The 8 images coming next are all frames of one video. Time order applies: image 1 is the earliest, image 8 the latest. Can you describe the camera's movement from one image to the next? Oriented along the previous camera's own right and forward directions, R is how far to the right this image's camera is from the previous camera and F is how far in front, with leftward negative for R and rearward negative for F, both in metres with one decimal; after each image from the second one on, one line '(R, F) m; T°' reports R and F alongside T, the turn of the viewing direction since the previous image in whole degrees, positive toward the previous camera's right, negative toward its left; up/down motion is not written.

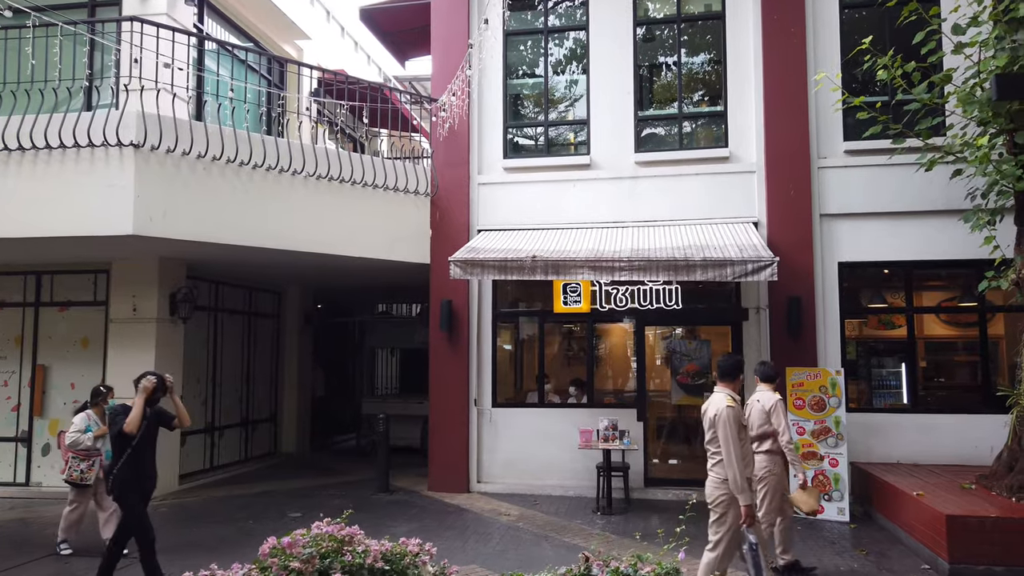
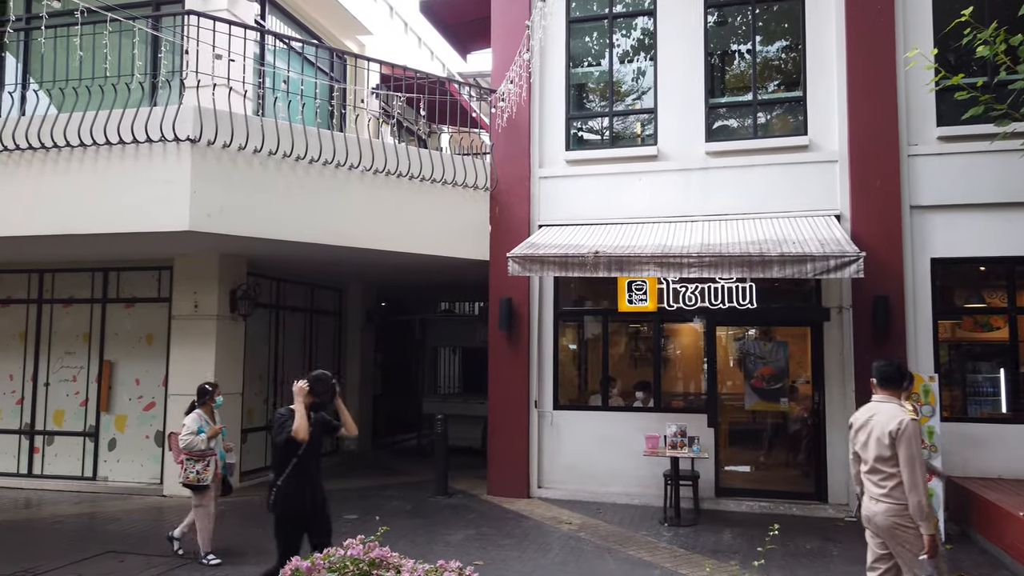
(+0.1, +0.4) m; -5°
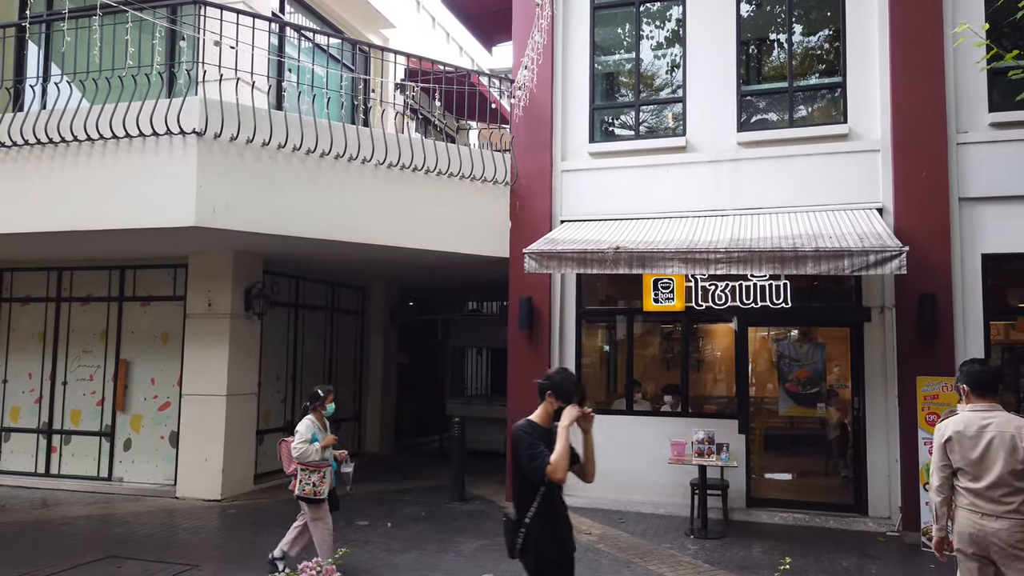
(+0.2, +0.4) m; -3°
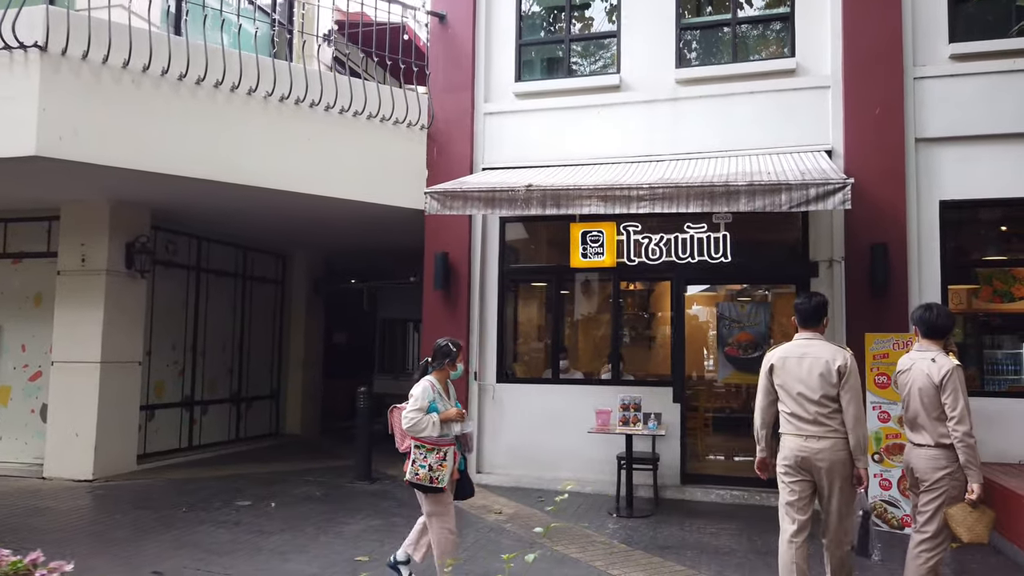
(+0.7, +1.0) m; +2°
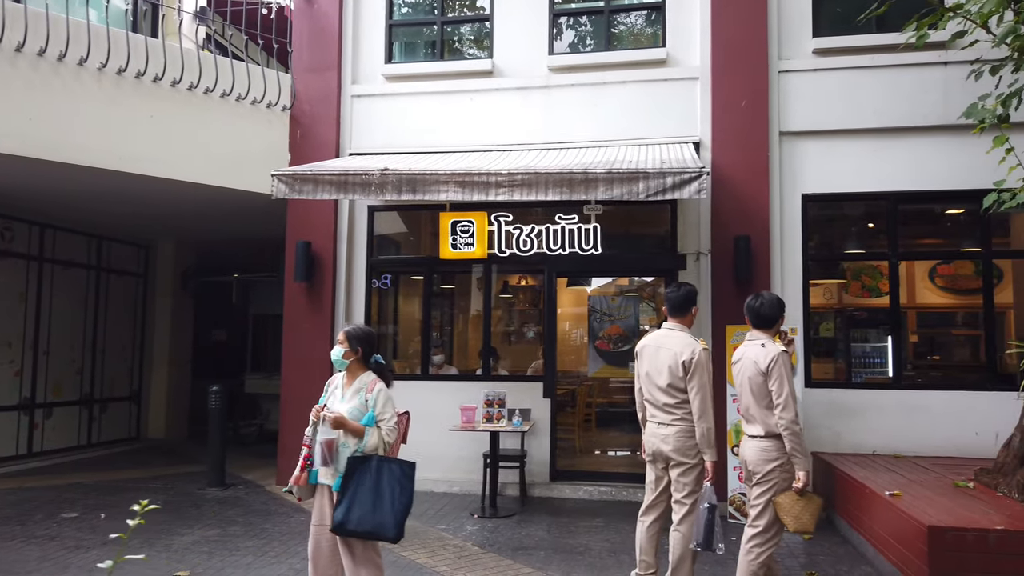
(+0.5, +0.3) m; +6°
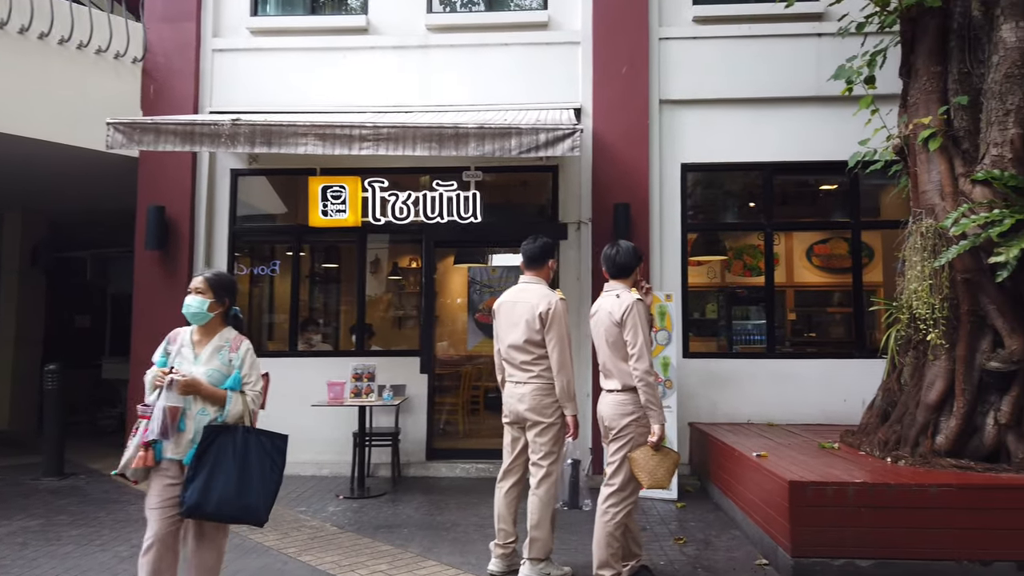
(+0.3, +0.3) m; +7°
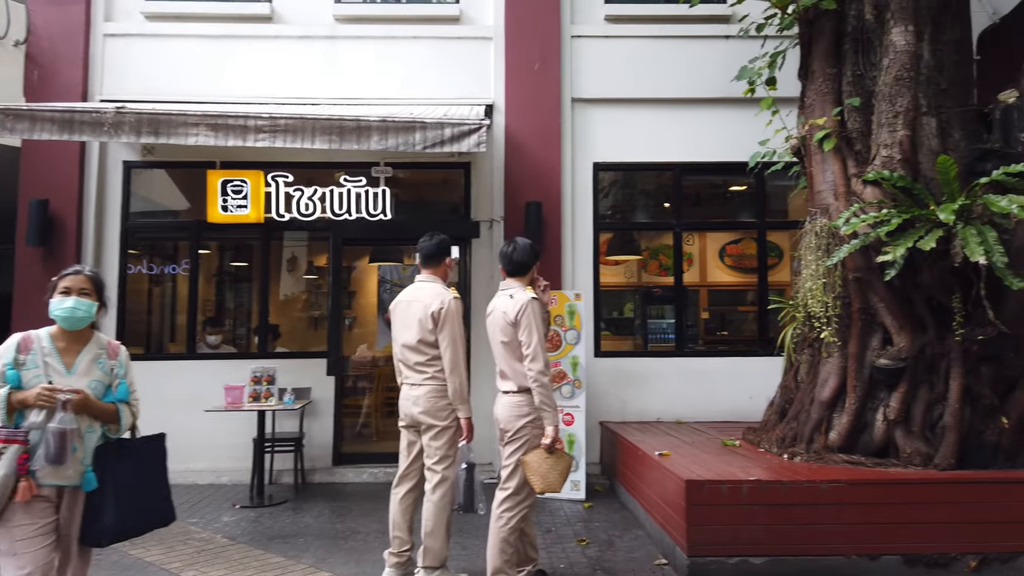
(+0.2, +0.1) m; +5°
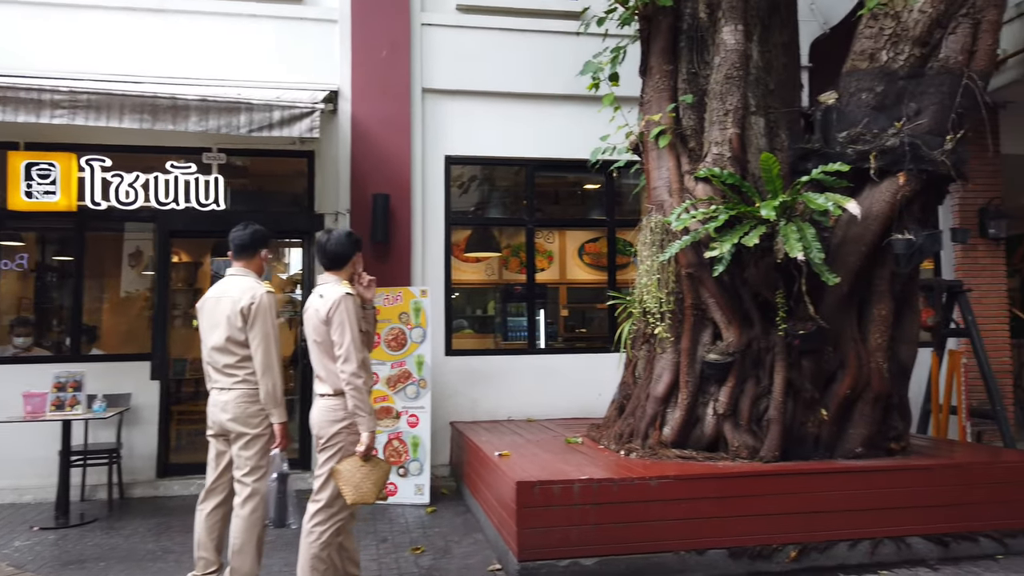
(+0.3, +0.2) m; +9°
